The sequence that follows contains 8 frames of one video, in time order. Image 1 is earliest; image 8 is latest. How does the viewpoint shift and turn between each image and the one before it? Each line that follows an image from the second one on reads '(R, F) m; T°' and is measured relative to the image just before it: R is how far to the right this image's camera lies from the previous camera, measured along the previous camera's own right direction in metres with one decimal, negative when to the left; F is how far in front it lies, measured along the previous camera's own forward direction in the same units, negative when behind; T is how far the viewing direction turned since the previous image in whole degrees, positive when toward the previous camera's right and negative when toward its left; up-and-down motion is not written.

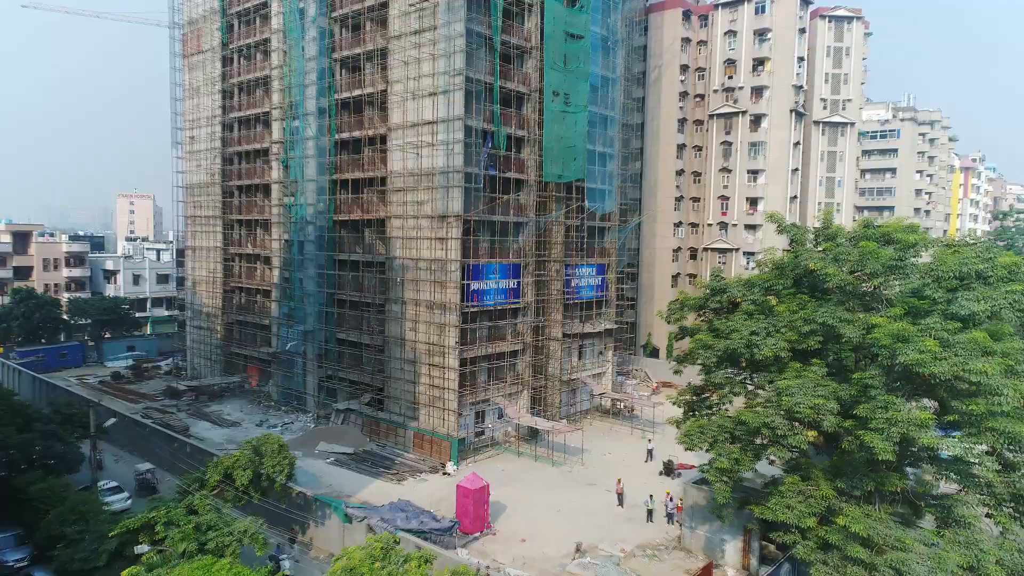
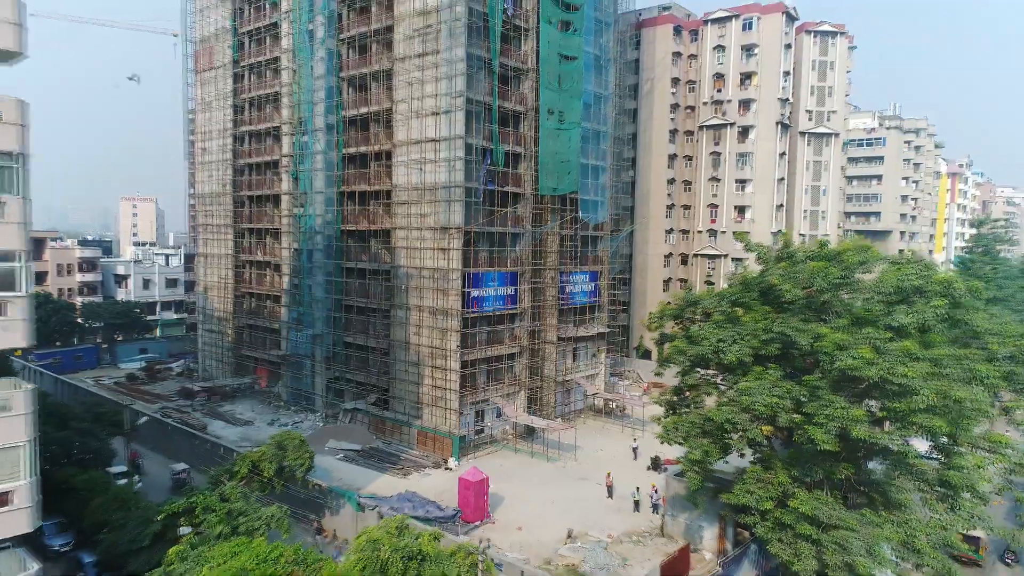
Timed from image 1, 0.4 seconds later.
(0.0, -1.8) m; 0°
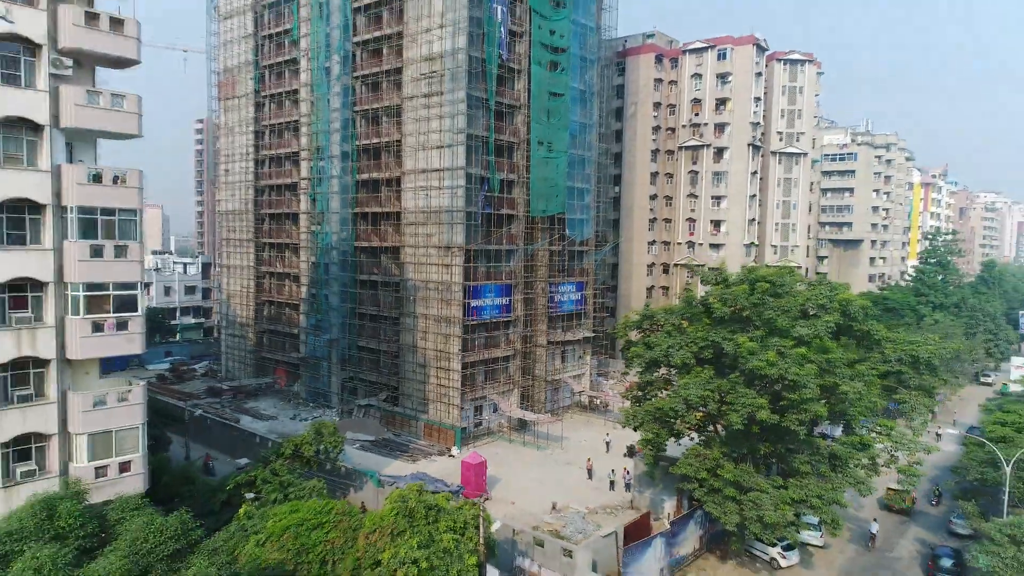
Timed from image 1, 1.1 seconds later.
(+0.1, -4.1) m; 0°
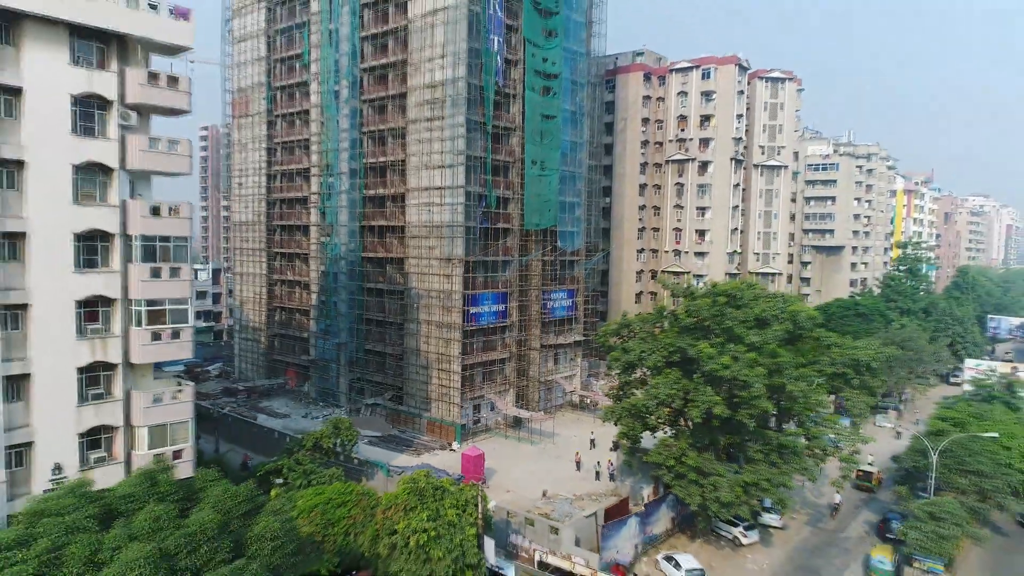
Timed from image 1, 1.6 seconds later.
(+0.1, -2.9) m; 0°
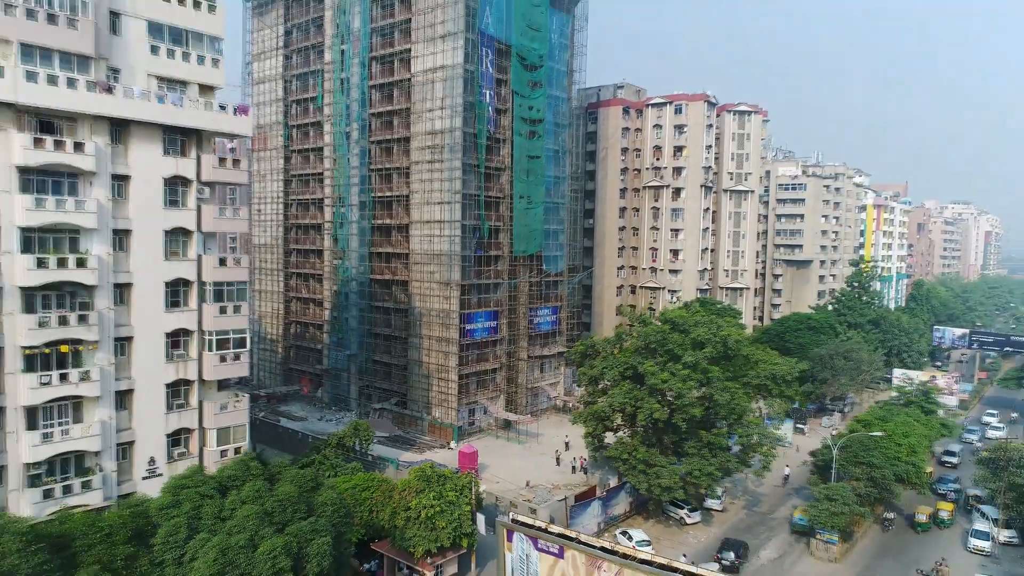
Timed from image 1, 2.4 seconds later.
(+0.3, -5.4) m; 0°
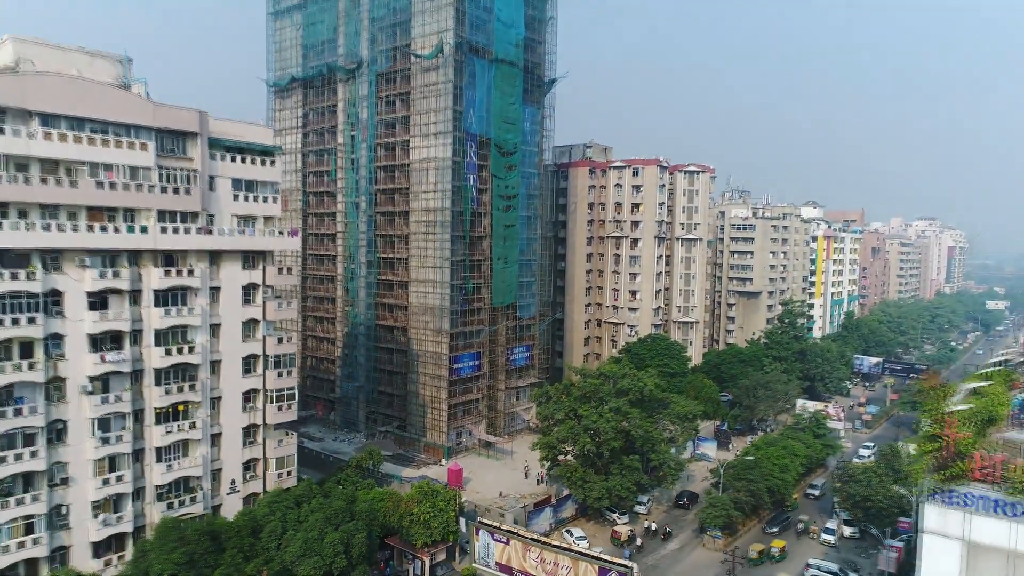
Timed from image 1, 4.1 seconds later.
(+1.0, -9.8) m; +1°
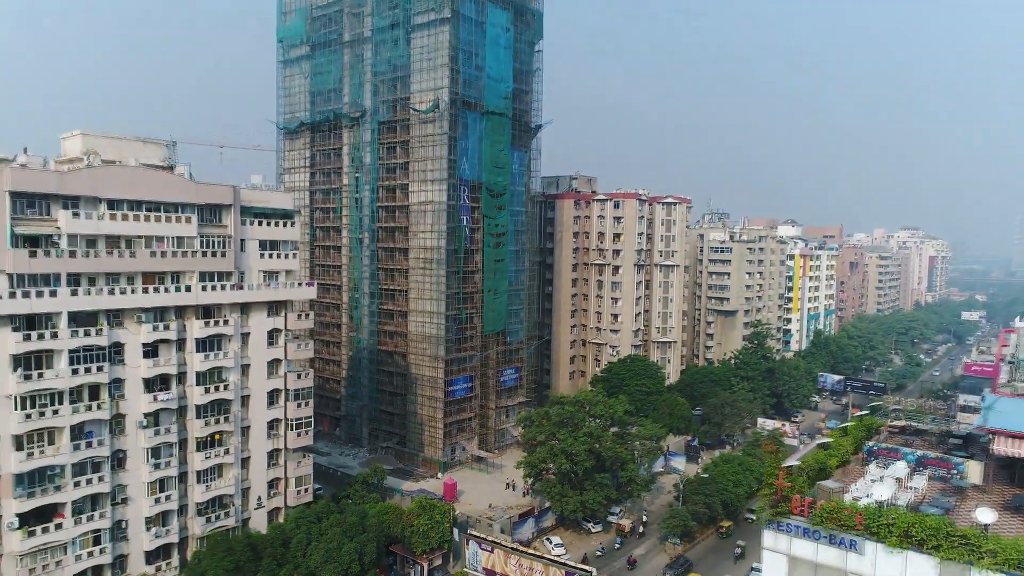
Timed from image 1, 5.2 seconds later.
(+0.6, -5.5) m; 0°
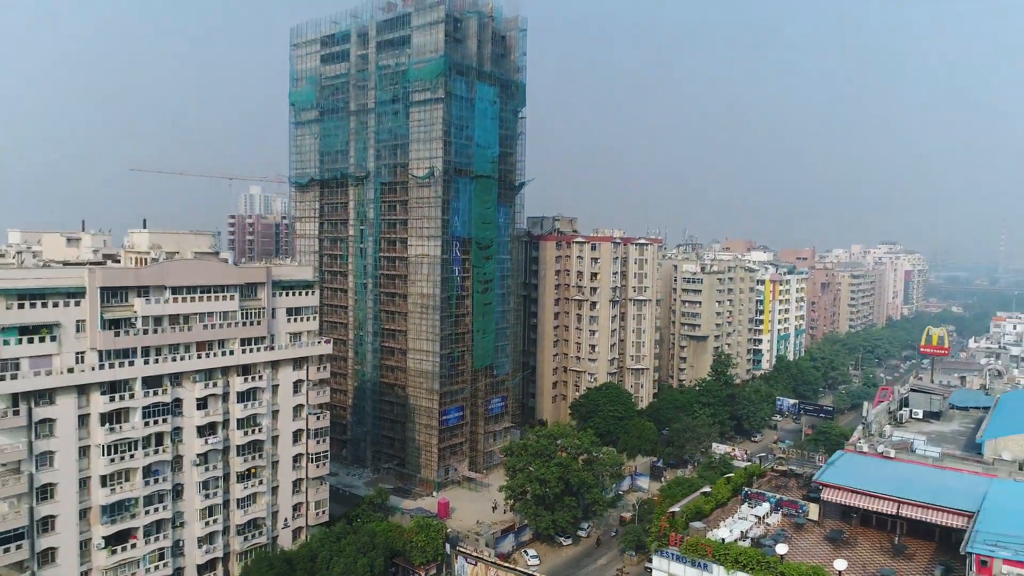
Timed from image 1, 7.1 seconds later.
(+1.0, -8.1) m; 0°
